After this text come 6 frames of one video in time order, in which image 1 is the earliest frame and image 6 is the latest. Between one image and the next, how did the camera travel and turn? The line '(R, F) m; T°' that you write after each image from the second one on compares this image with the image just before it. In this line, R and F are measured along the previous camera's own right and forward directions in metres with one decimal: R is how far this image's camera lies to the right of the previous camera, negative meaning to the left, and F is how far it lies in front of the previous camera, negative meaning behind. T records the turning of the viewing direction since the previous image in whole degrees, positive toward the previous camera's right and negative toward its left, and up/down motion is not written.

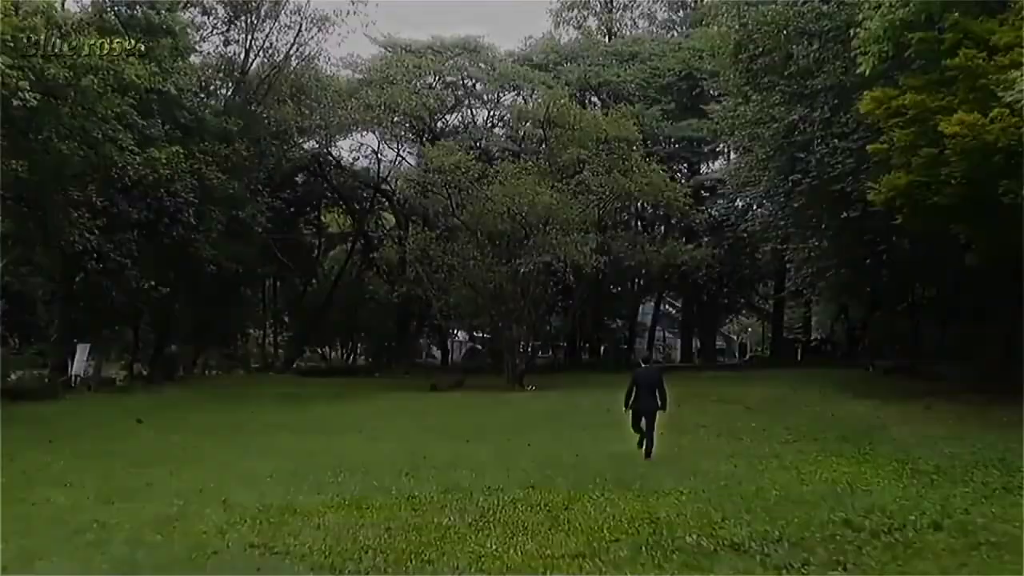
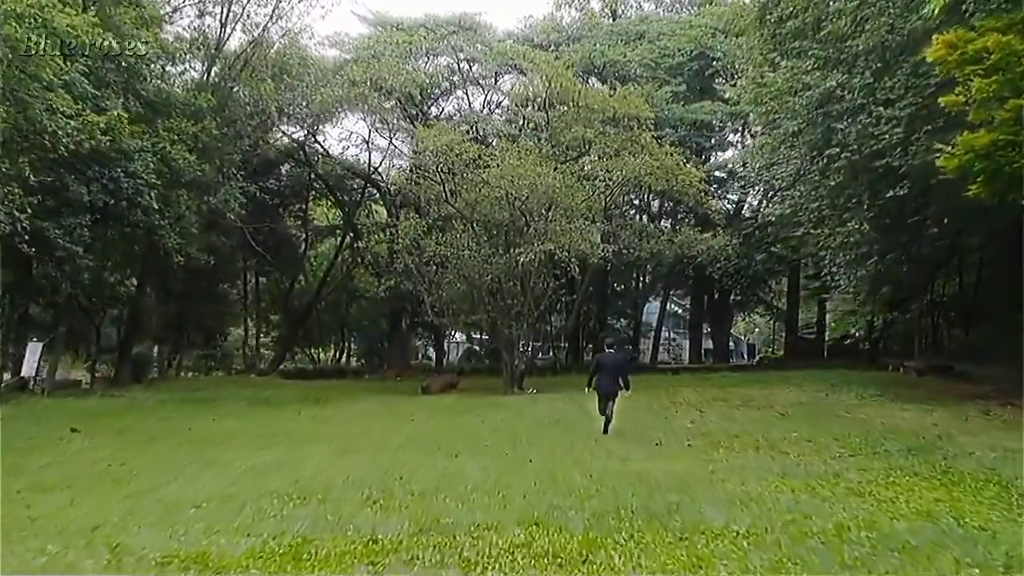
(0.0, +2.2) m; 0°
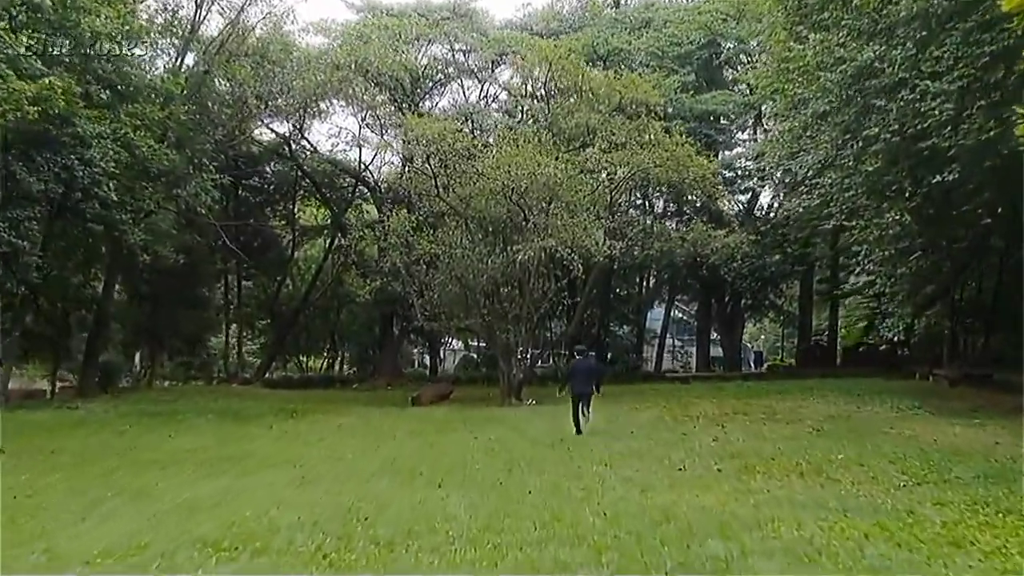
(0.0, +1.8) m; 0°
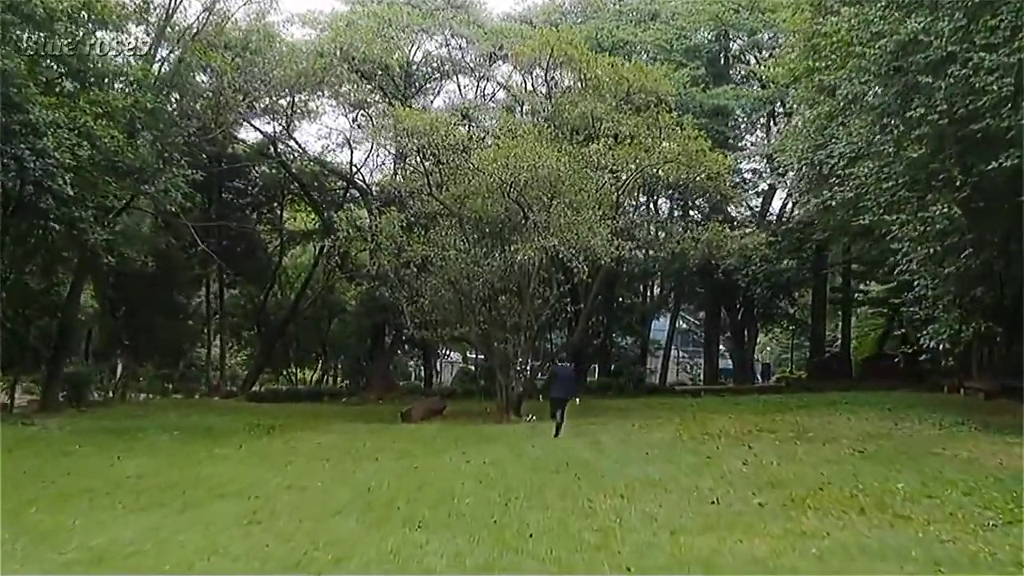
(0.0, +1.6) m; 0°
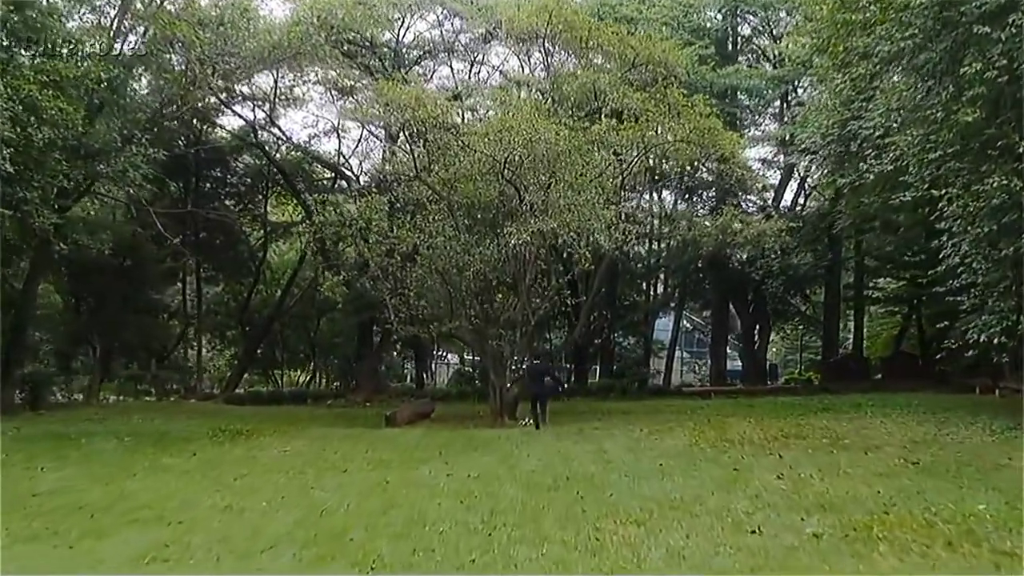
(+0.1, +1.7) m; 0°
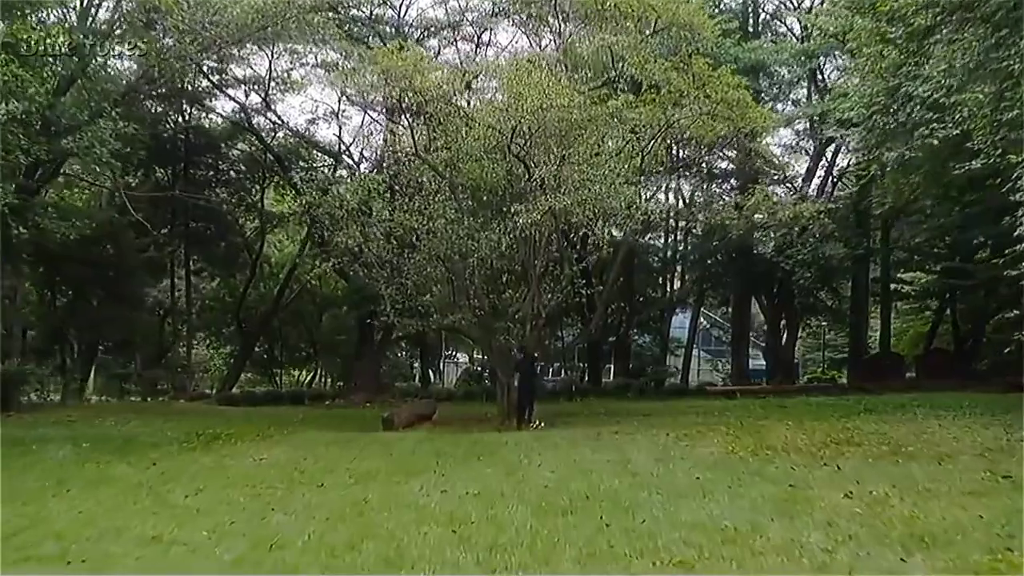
(0.0, +1.6) m; 0°
